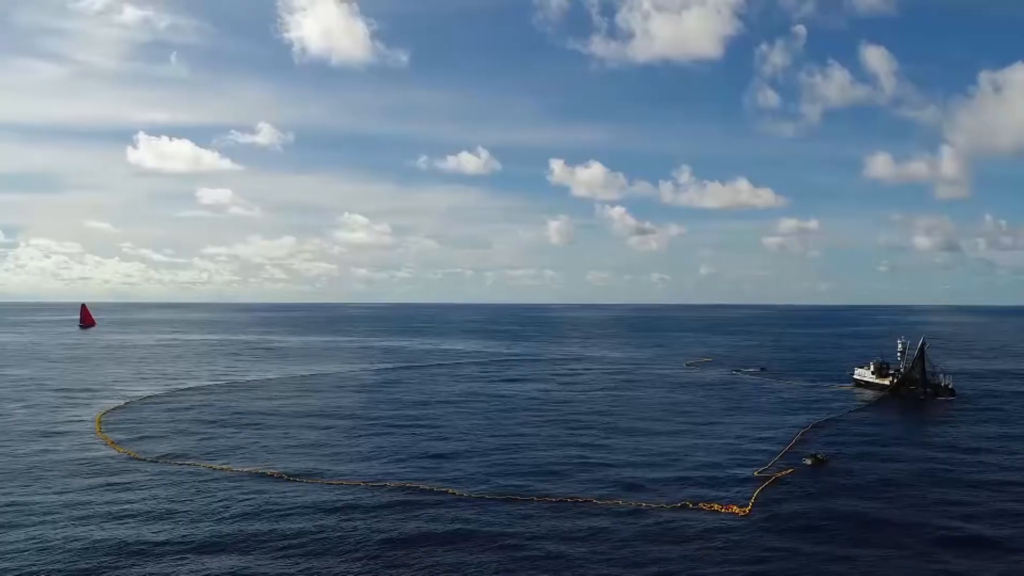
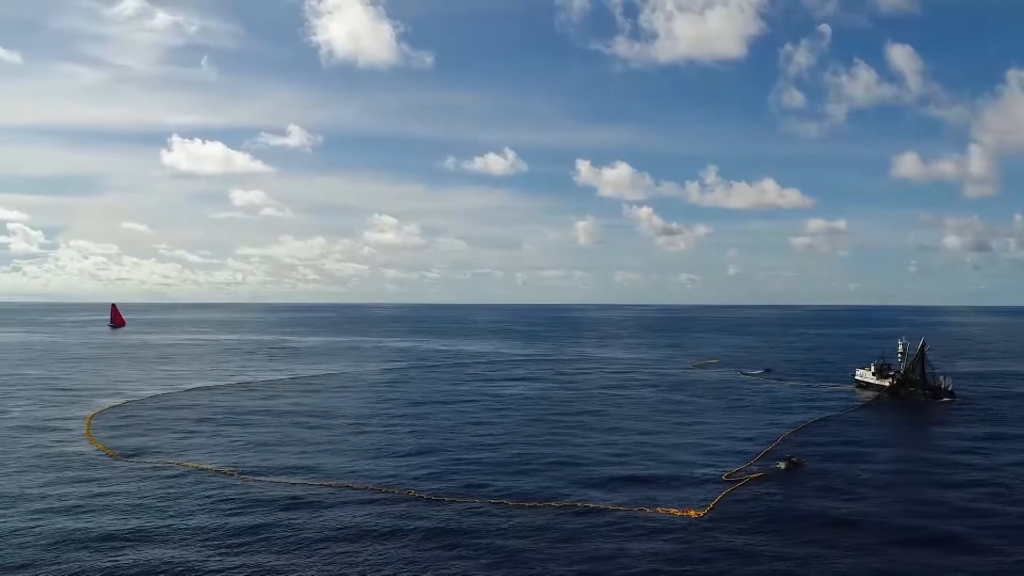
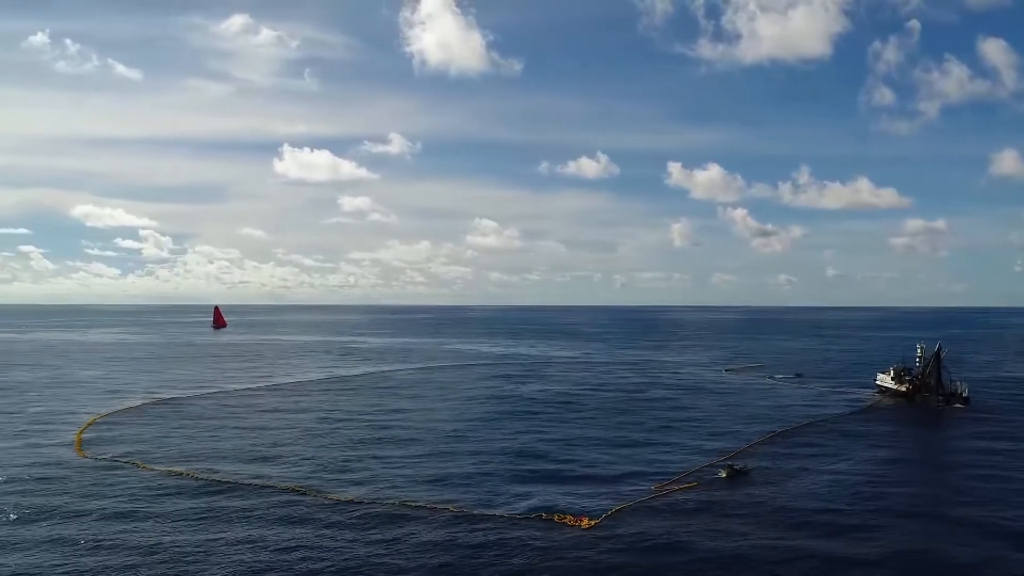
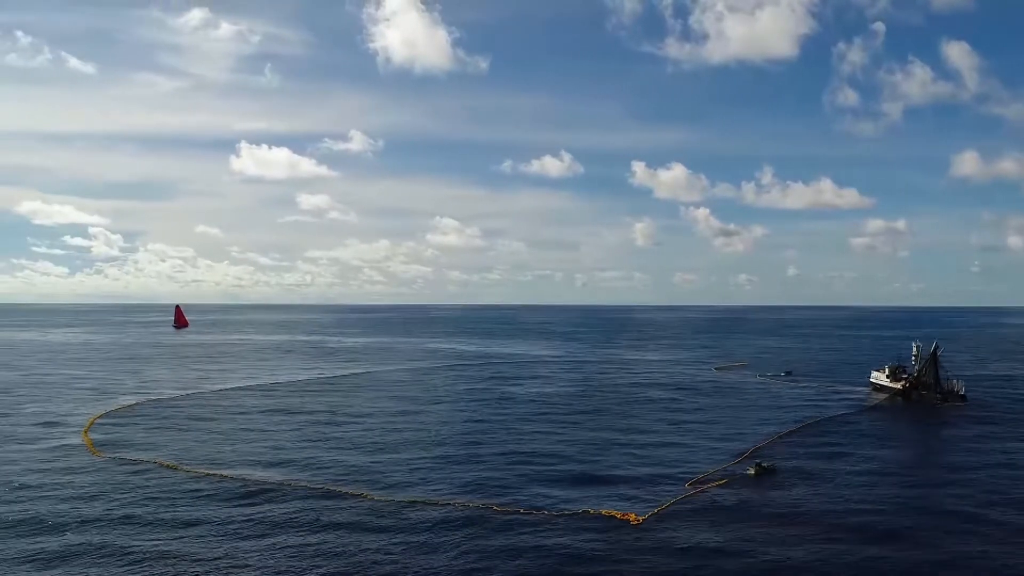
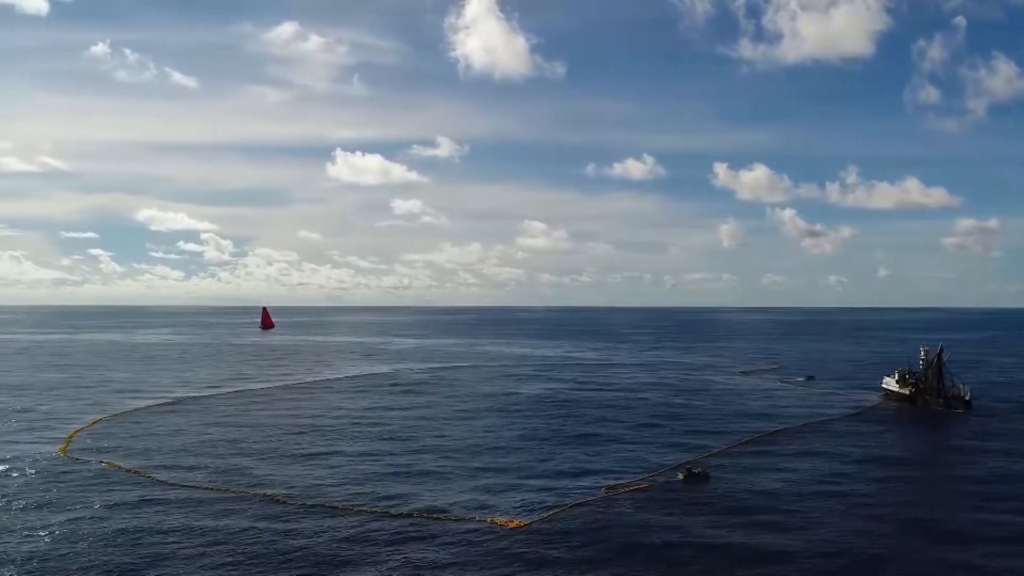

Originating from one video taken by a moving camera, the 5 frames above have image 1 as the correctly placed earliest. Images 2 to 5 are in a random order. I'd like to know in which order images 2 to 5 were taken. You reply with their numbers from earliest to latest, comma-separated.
2, 4, 3, 5
